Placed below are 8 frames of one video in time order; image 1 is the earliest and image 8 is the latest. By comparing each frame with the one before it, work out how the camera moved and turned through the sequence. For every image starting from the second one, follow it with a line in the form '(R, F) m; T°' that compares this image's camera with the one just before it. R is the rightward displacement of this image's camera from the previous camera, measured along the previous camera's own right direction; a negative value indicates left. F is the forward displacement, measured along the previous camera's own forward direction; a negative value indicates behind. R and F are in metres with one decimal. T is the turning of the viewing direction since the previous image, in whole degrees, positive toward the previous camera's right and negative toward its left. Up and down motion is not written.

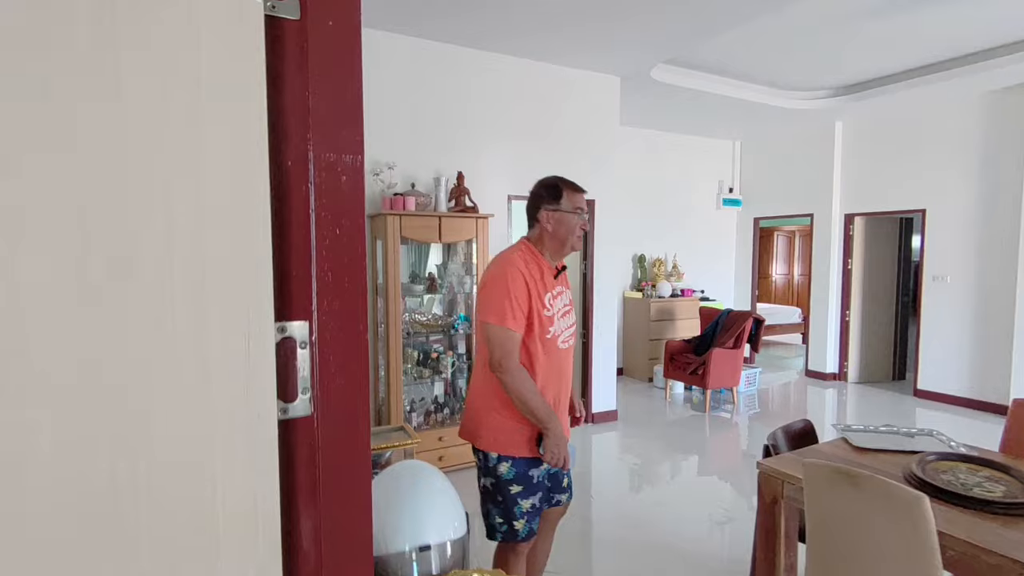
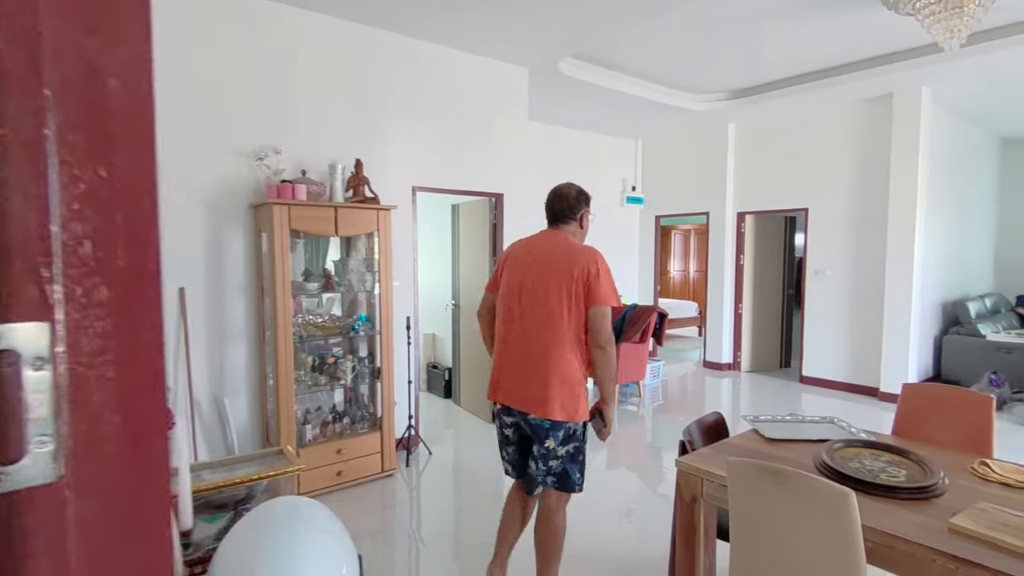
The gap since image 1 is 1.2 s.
(0.0, +0.2) m; +10°
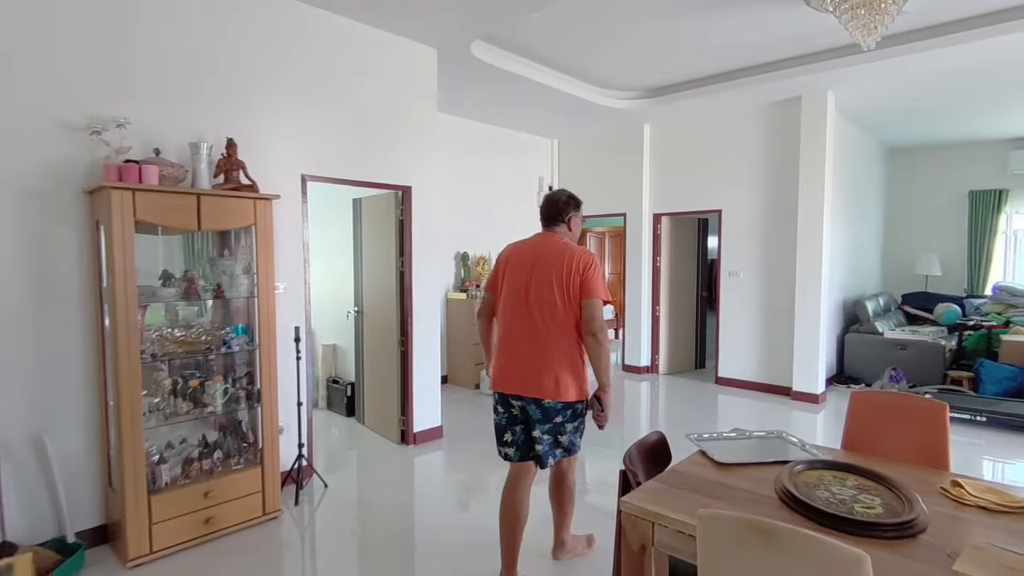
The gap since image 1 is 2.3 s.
(0.0, +0.4) m; +9°
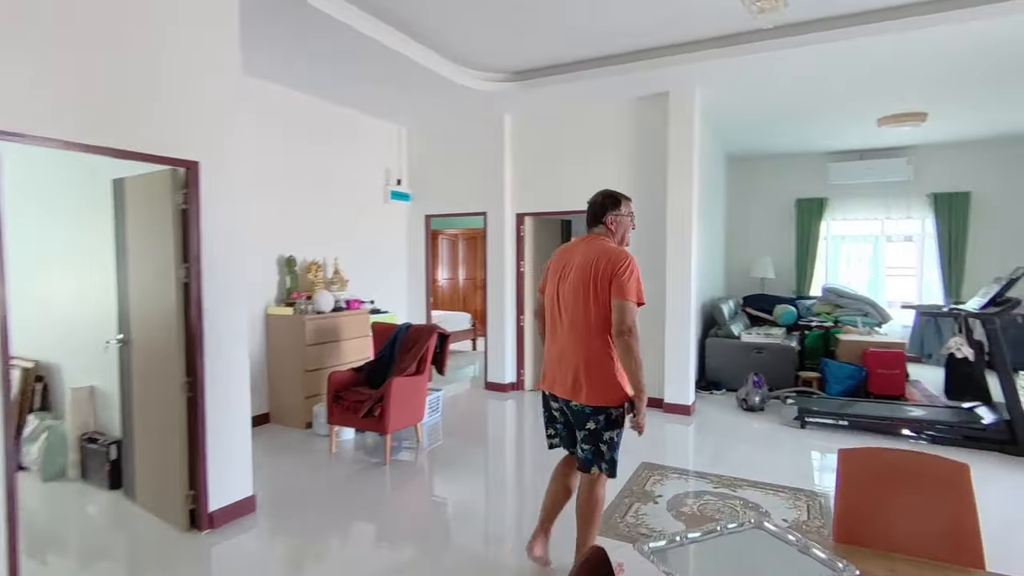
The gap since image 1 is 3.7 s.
(0.0, +0.9) m; +16°
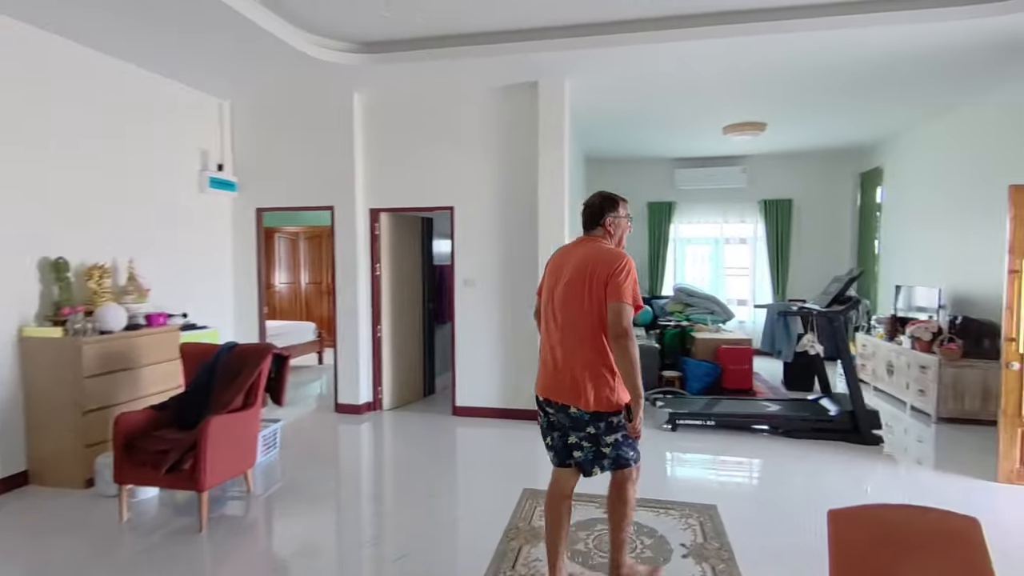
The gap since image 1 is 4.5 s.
(0.0, +0.6) m; +16°
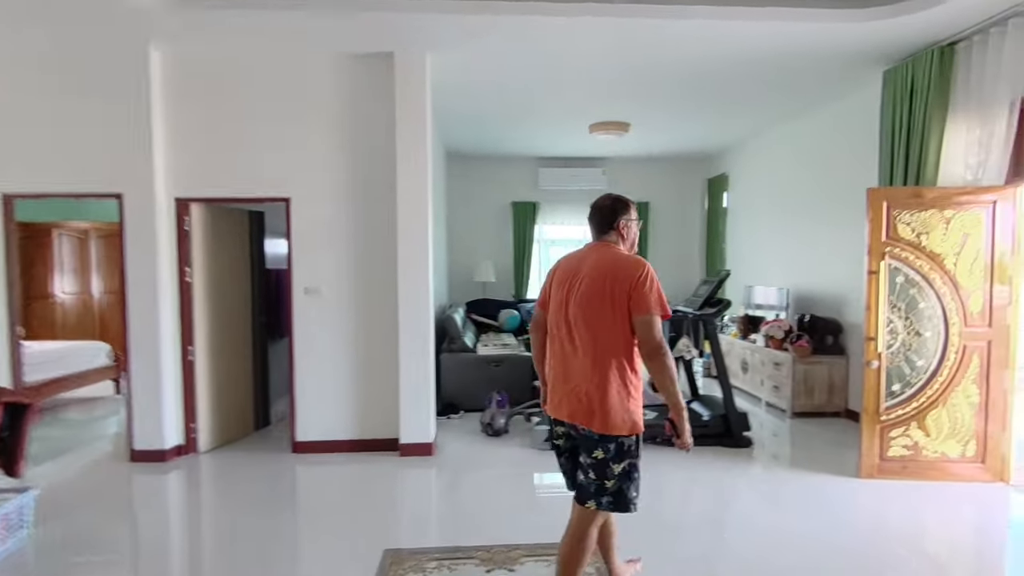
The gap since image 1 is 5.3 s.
(0.0, +0.6) m; +15°
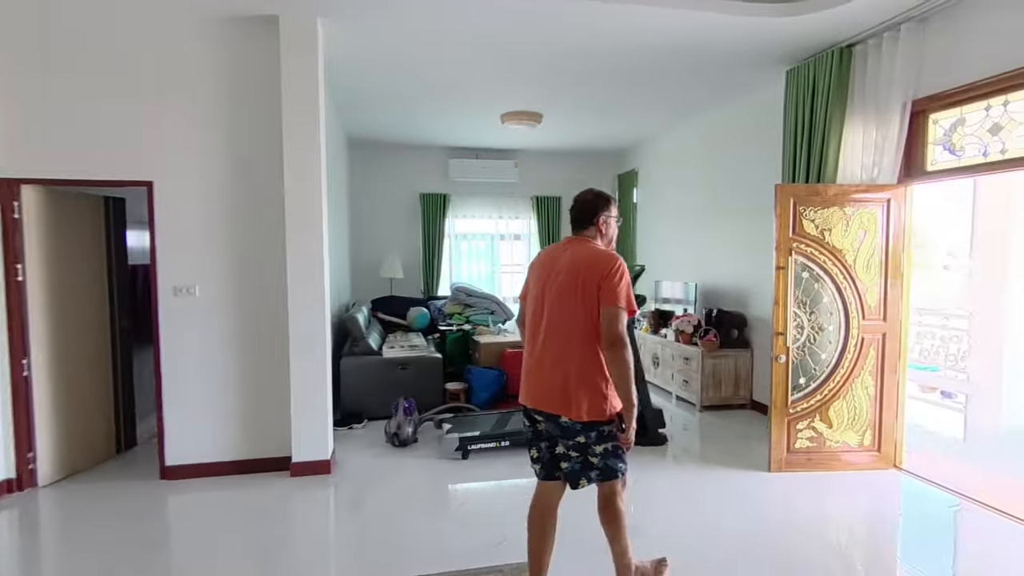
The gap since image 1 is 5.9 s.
(0.0, +0.3) m; +9°
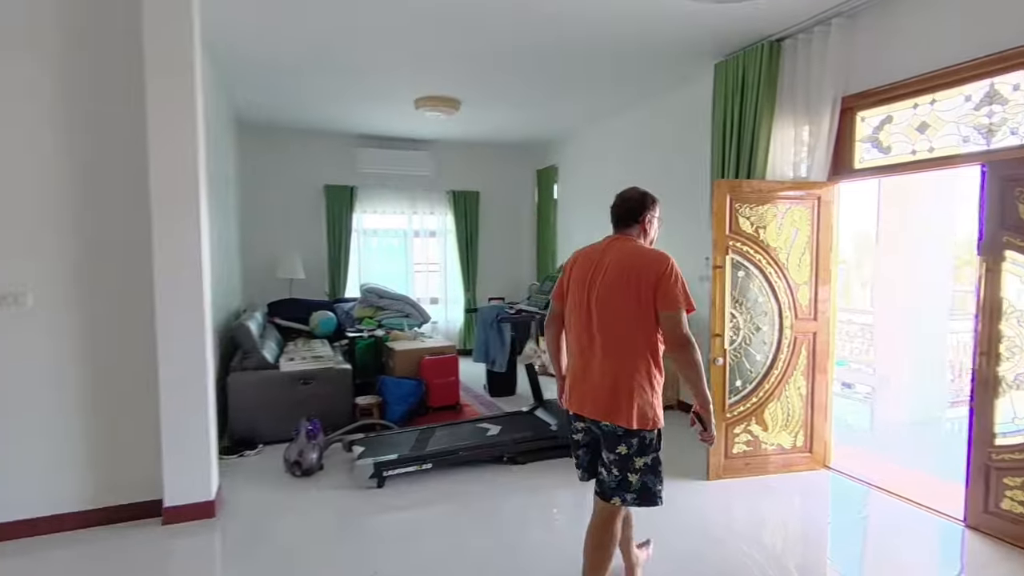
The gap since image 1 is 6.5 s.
(-0.1, +0.4) m; +9°
